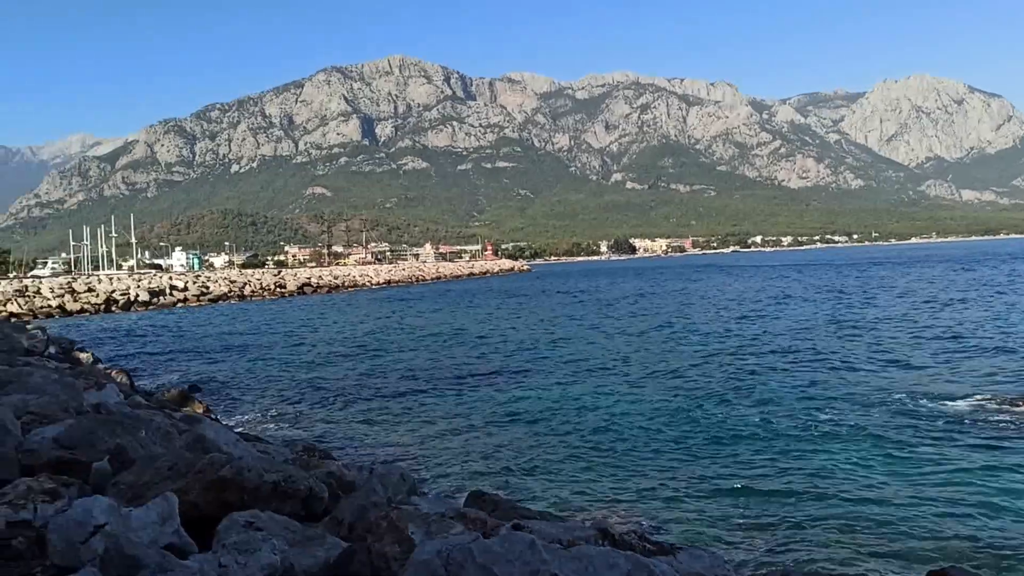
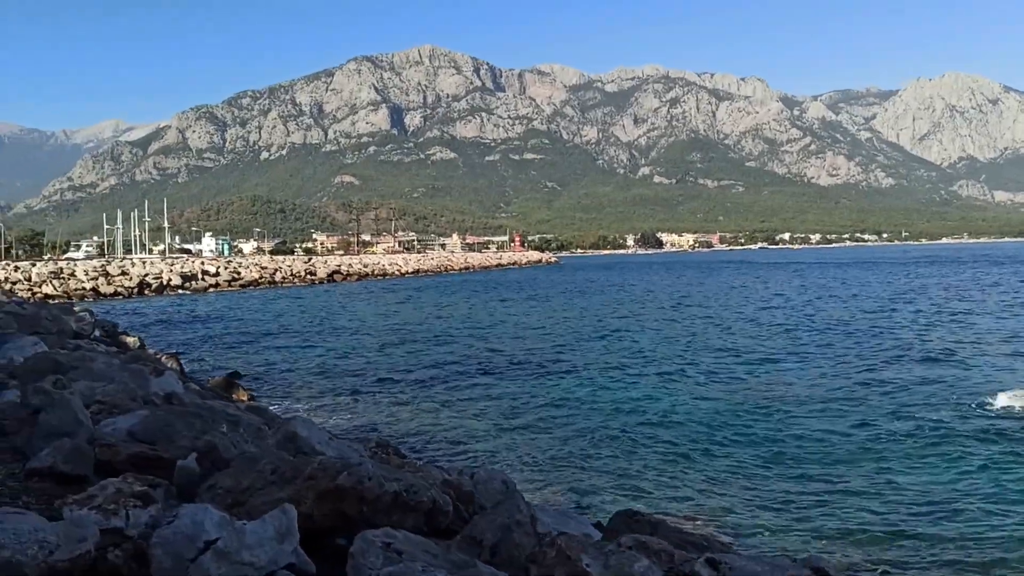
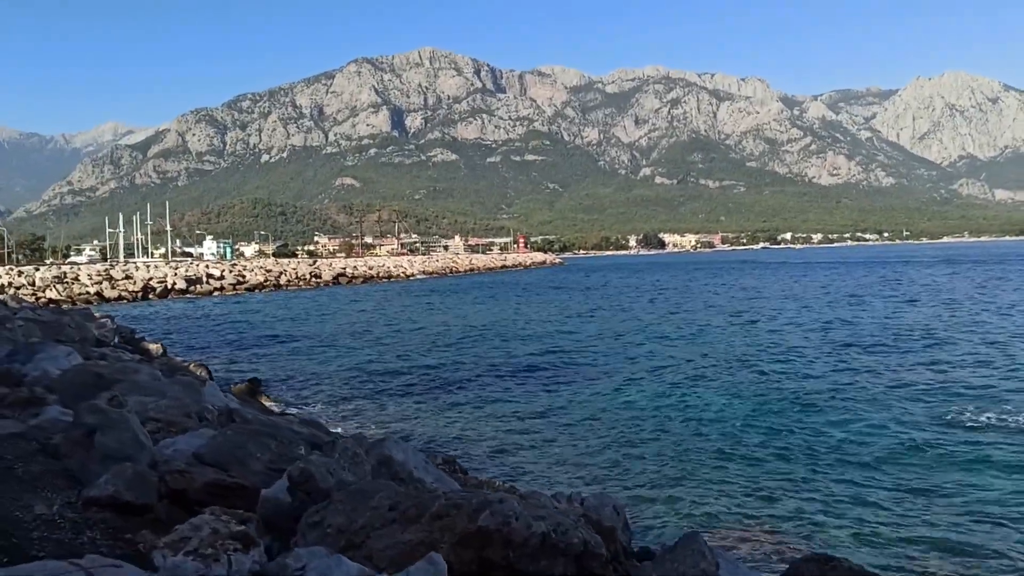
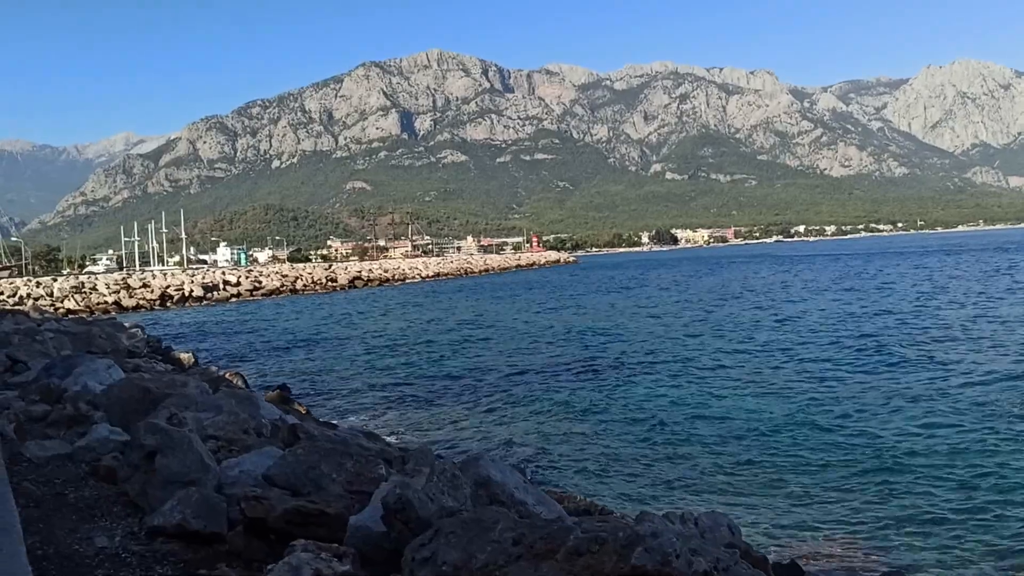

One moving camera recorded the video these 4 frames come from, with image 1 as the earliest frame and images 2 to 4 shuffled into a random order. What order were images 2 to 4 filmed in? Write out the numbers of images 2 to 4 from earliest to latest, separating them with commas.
2, 3, 4
